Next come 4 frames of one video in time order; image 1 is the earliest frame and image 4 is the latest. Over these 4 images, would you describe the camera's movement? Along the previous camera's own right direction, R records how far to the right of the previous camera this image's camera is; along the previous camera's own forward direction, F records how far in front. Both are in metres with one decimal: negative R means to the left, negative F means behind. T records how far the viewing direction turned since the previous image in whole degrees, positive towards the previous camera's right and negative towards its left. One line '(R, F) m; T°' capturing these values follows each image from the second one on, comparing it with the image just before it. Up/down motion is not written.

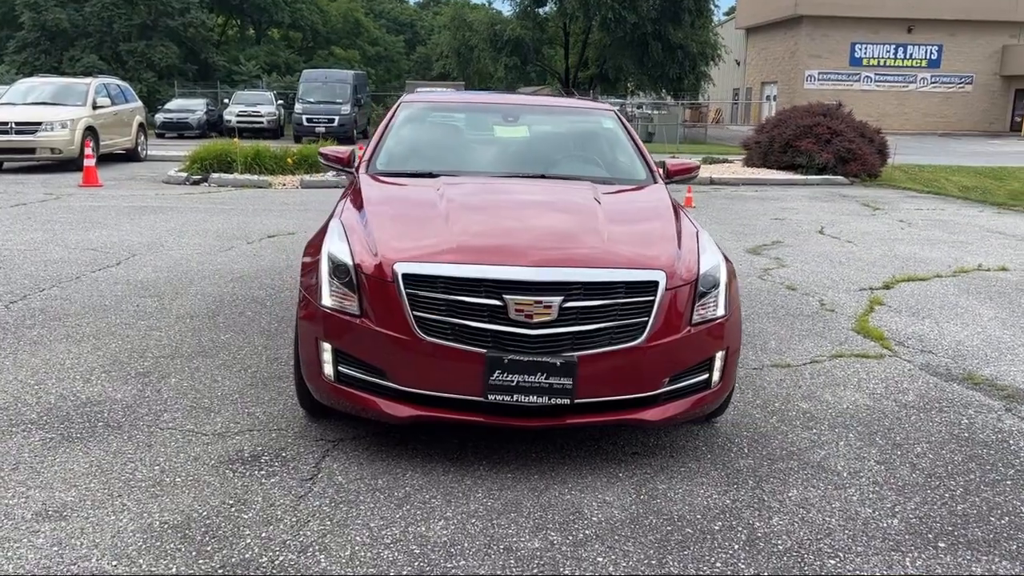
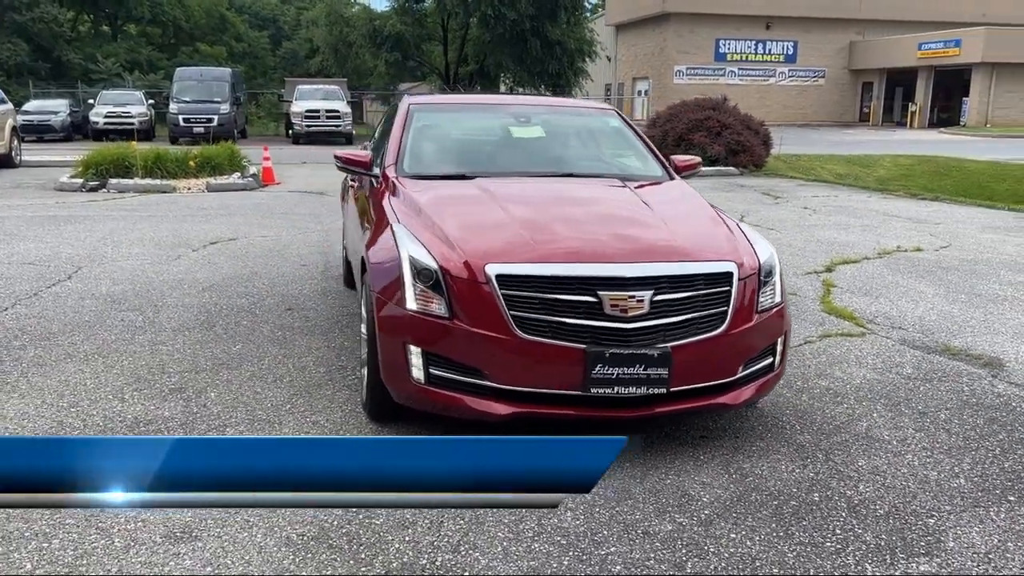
(-0.9, 0.0) m; +8°
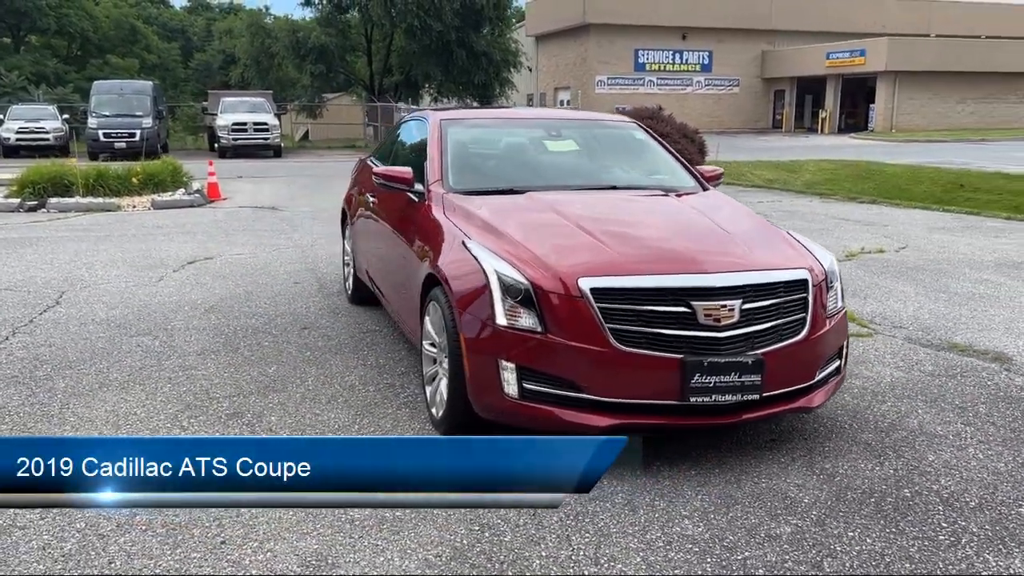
(-0.7, 0.0) m; +5°
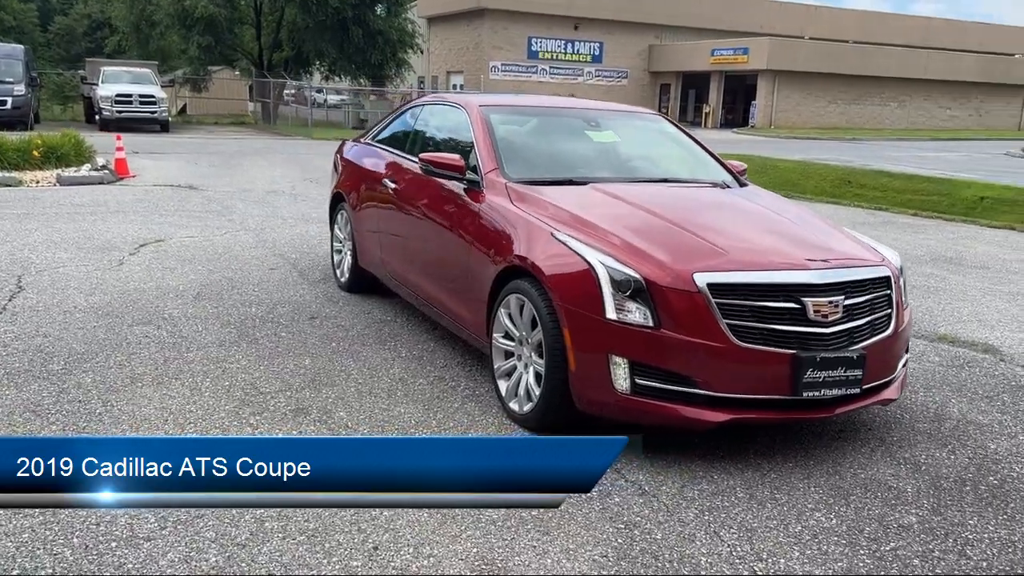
(-1.0, +0.1) m; +8°
